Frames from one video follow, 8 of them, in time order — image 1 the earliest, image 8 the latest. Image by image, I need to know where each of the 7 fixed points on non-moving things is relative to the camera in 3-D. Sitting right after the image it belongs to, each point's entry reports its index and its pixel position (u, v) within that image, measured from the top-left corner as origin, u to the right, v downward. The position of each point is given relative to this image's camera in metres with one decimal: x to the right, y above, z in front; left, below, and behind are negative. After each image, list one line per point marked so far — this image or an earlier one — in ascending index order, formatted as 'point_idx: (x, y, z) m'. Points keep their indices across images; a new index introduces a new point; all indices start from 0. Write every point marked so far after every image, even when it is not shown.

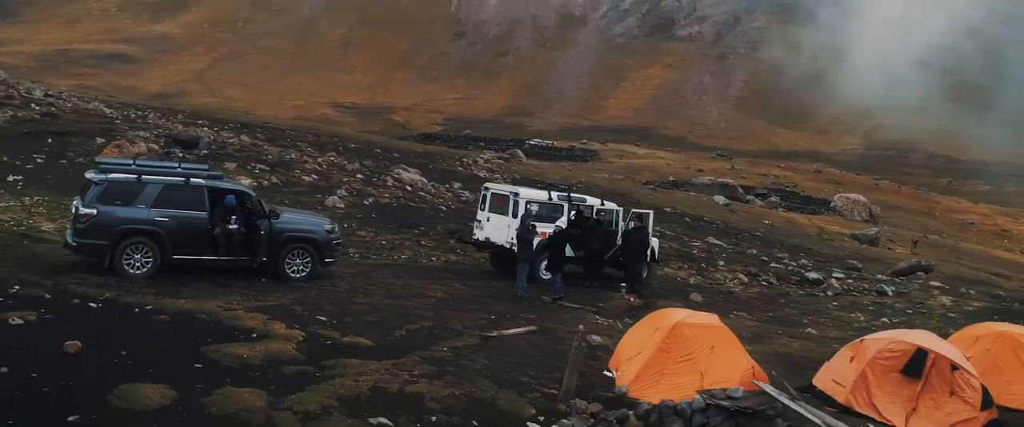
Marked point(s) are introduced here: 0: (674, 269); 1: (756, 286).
0: (+4.4, -1.2, +17.4) m
1: (+6.2, -1.7, +16.7) m
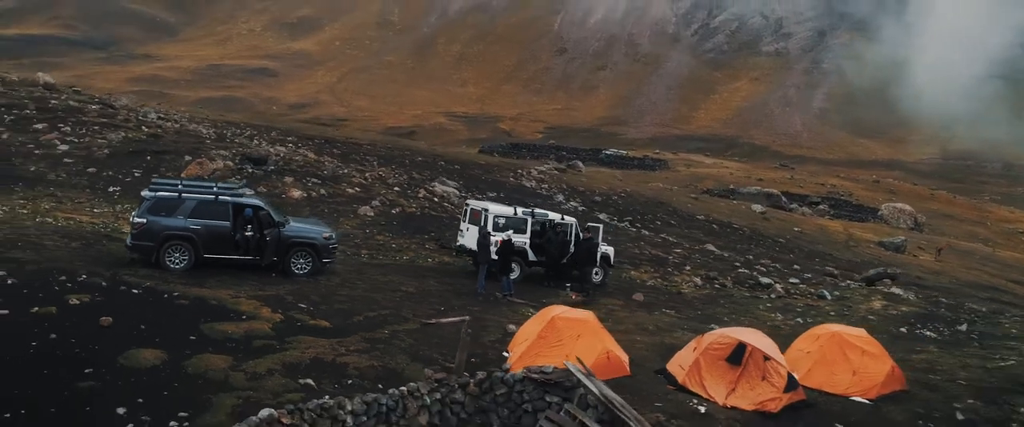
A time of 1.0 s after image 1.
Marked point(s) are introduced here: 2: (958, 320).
0: (+3.7, -1.5, +19.4) m
1: (+5.3, -1.9, +18.4) m
2: (+10.4, -2.6, +17.3) m
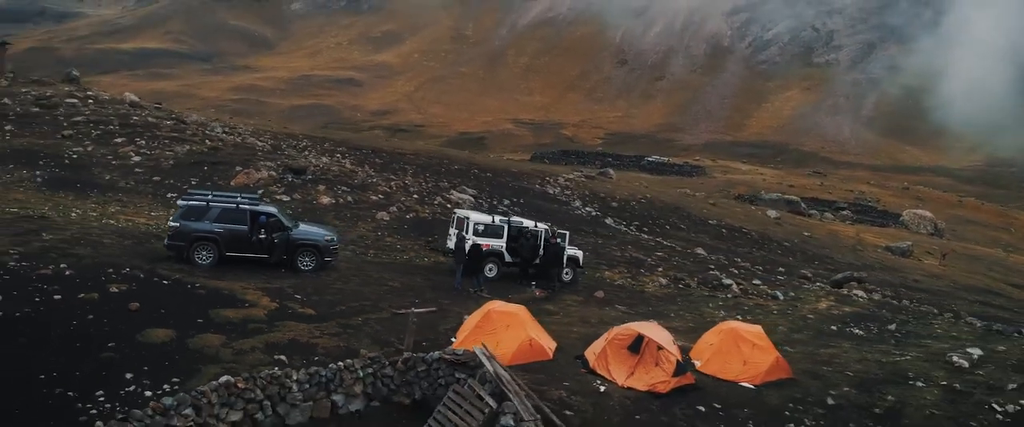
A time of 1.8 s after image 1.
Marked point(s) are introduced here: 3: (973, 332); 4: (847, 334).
0: (+3.1, -1.6, +21.2) m
1: (+4.6, -2.1, +19.9) m
2: (+9.6, -2.7, +18.3) m
3: (+10.9, -3.0, +17.5) m
4: (+7.9, -2.8, +16.5) m
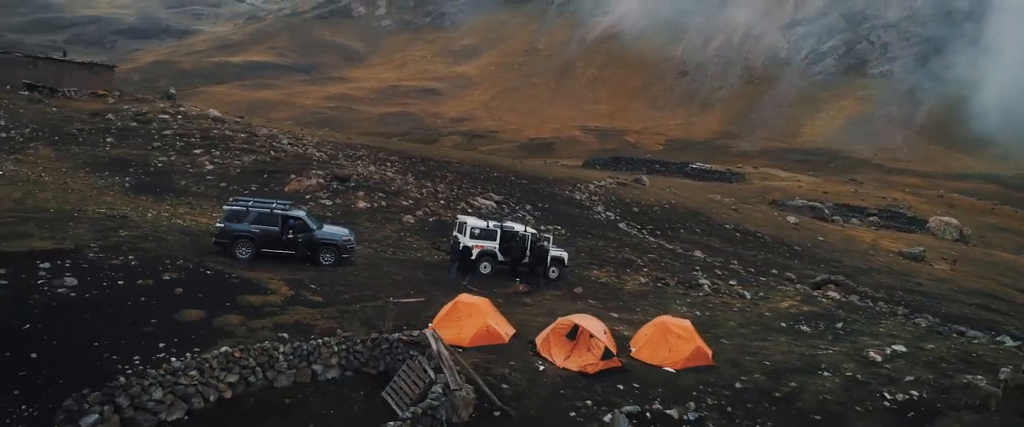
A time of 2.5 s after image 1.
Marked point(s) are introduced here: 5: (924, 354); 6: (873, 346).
0: (+2.8, -1.7, +23.1) m
1: (+4.2, -2.2, +21.7) m
2: (+9.0, -2.9, +19.5) m
3: (+10.2, -3.1, +18.6) m
4: (+7.1, -2.9, +17.9) m
5: (+9.2, -3.2, +16.1) m
6: (+8.3, -3.1, +16.5) m
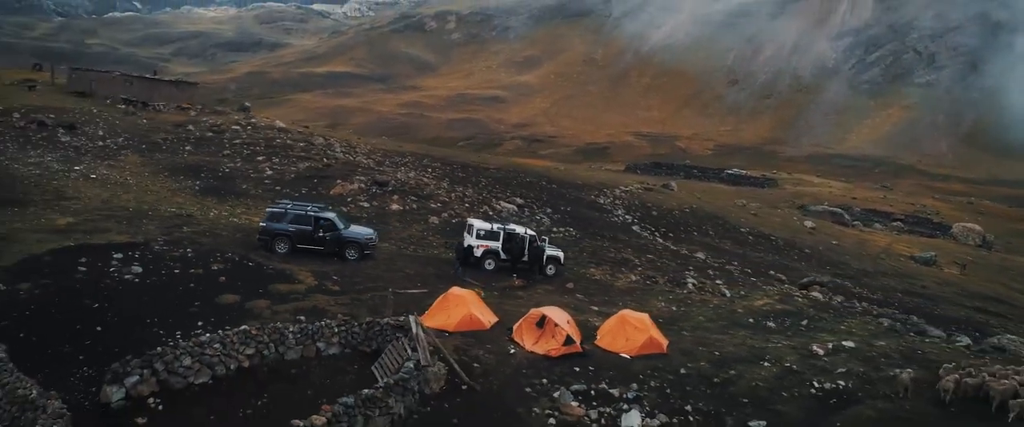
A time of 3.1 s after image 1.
0: (+2.9, -1.8, +25.0) m
1: (+4.1, -2.3, +23.5) m
2: (+8.7, -3.0, +20.9) m
3: (+9.8, -3.2, +19.8) m
4: (+6.7, -3.0, +19.5) m
5: (+8.6, -3.3, +17.5) m
6: (+7.8, -3.2, +17.9) m
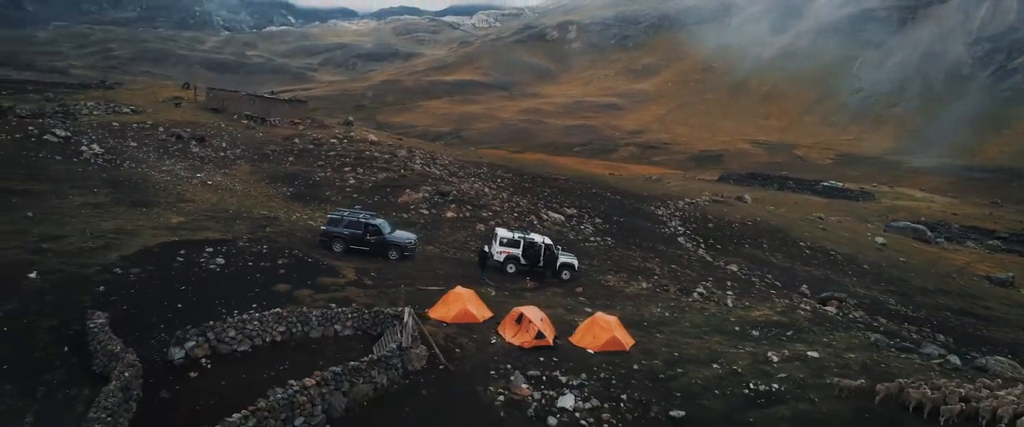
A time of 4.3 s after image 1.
0: (+4.0, -2.3, +27.4) m
1: (+4.9, -2.8, +25.8) m
2: (+9.0, -3.6, +22.5) m
3: (+10.0, -3.9, +21.3) m
4: (+6.8, -3.6, +21.4) m
5: (+8.4, -3.9, +19.1) m
6: (+7.7, -3.8, +19.7) m
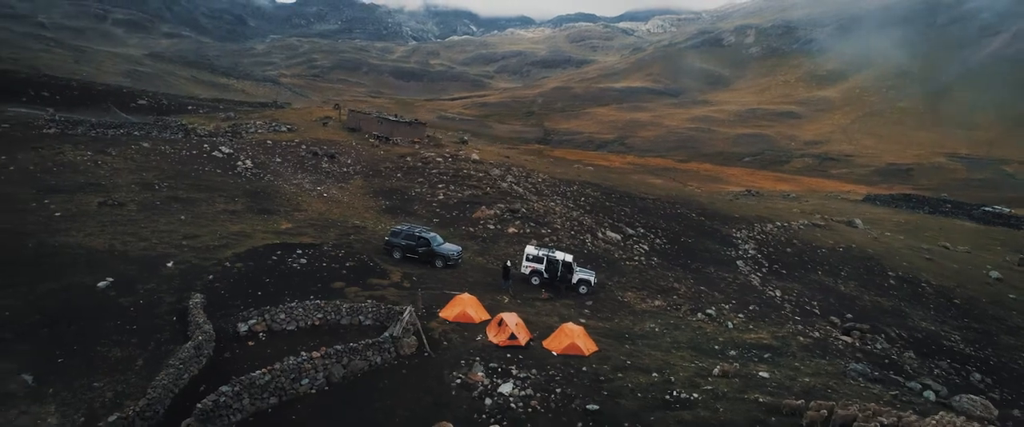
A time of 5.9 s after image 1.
0: (+5.5, -3.3, +30.6) m
1: (+6.1, -3.8, +28.8) m
2: (+9.2, -4.8, +24.6) m
3: (+9.9, -5.1, +23.2) m
4: (+6.8, -4.6, +24.1) m
5: (+7.9, -5.0, +21.5) m
6: (+7.2, -4.8, +22.2) m
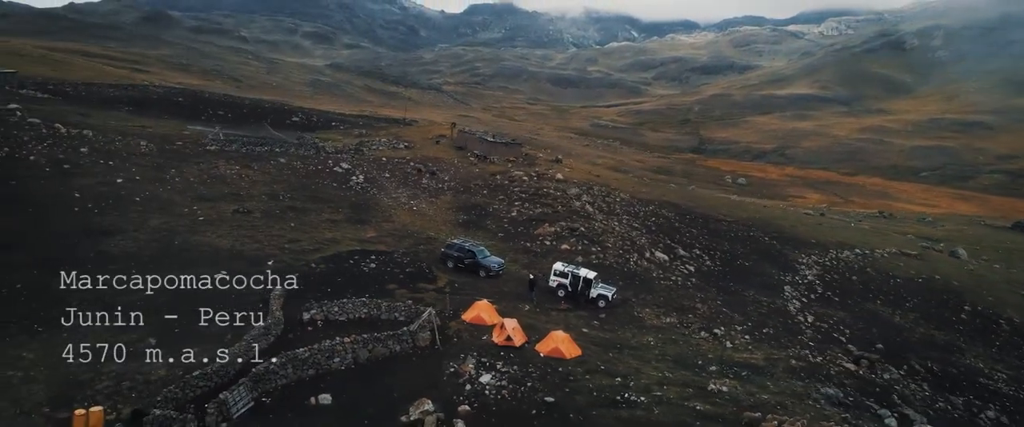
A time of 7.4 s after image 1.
0: (+7.2, -4.5, +33.8) m
1: (+7.3, -5.0, +31.9) m
2: (+9.5, -6.0, +27.2) m
3: (+9.7, -6.3, +25.7) m
4: (+7.0, -5.8, +27.2) m
5: (+7.4, -6.2, +24.4) m
6: (+7.0, -6.0, +25.2) m
